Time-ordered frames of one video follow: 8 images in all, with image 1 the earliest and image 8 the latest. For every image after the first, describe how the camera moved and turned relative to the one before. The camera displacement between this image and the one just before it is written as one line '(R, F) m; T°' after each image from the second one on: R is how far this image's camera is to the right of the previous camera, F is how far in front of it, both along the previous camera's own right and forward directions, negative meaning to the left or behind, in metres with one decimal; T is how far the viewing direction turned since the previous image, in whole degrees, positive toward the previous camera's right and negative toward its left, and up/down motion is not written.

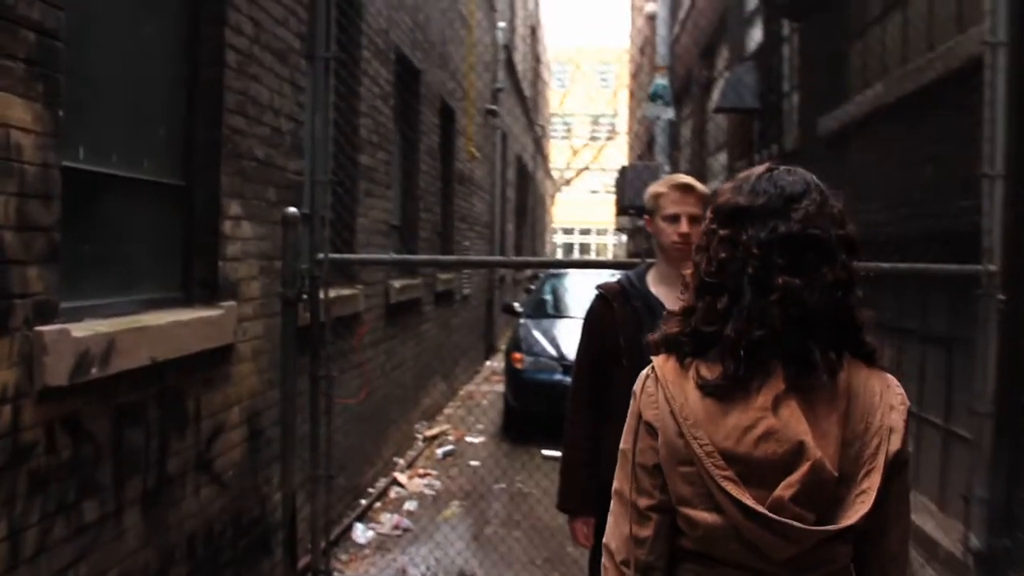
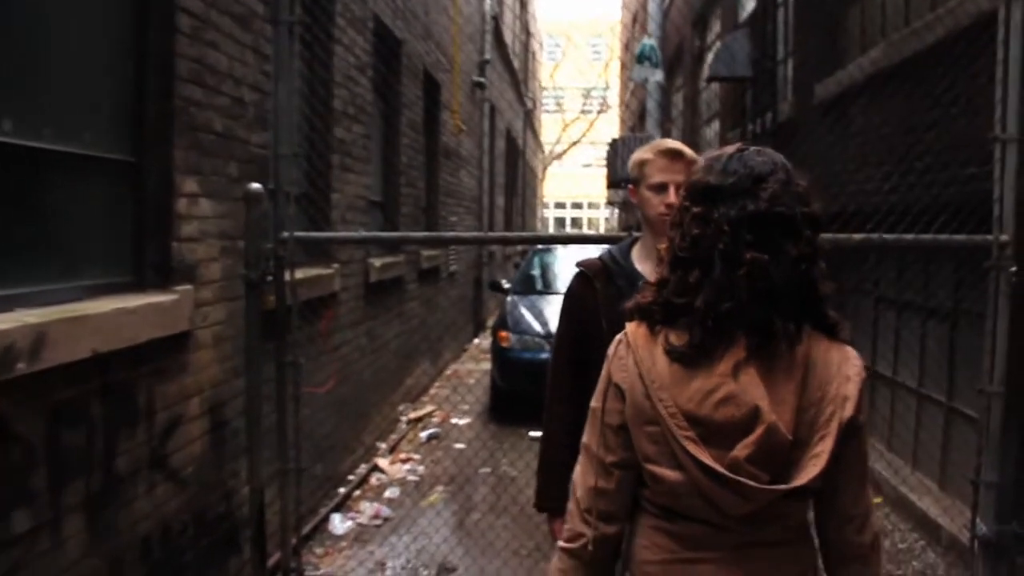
(+0.1, +0.3) m; 0°
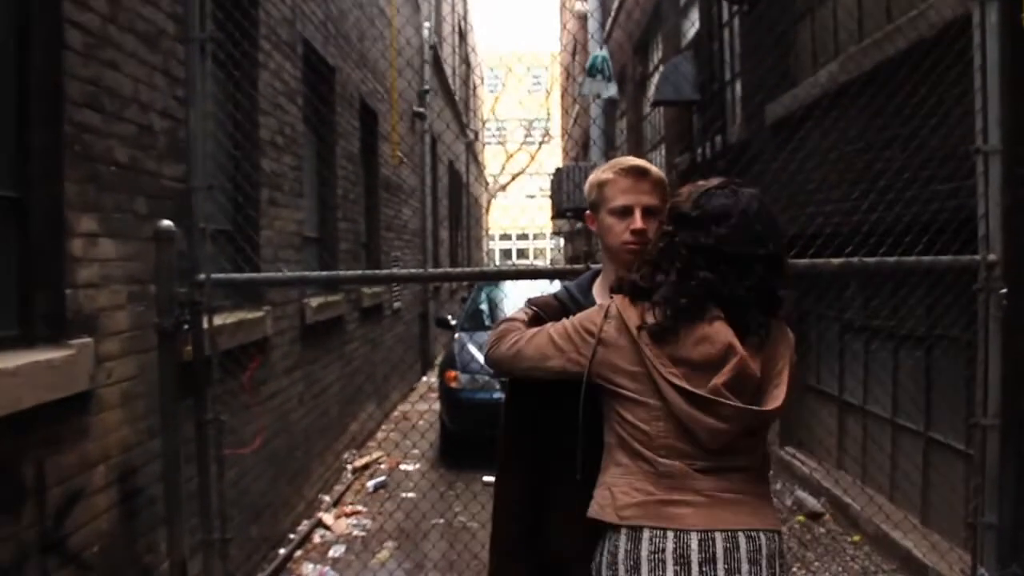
(0.0, +0.5) m; +3°
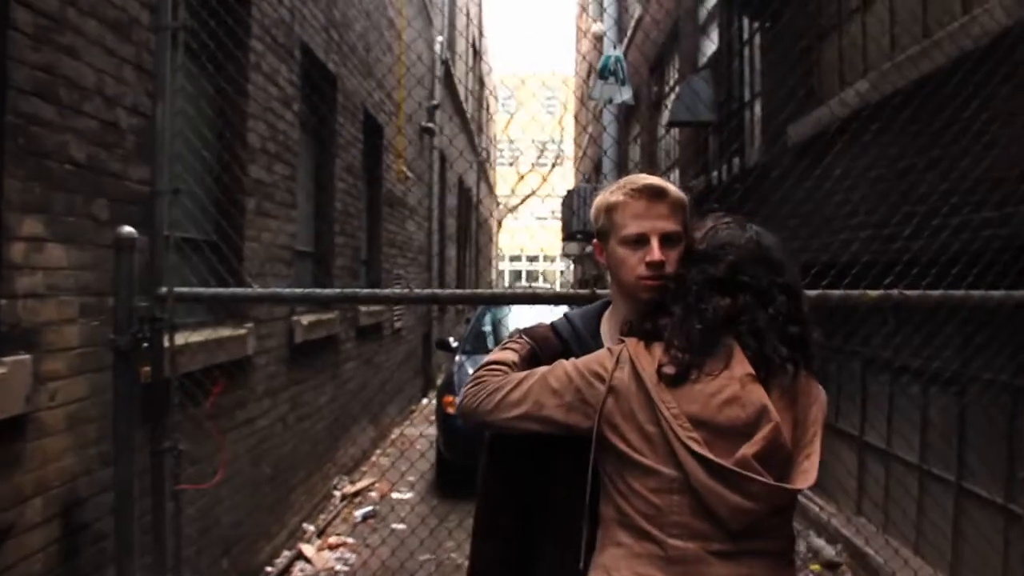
(+0.1, +0.4) m; -1°
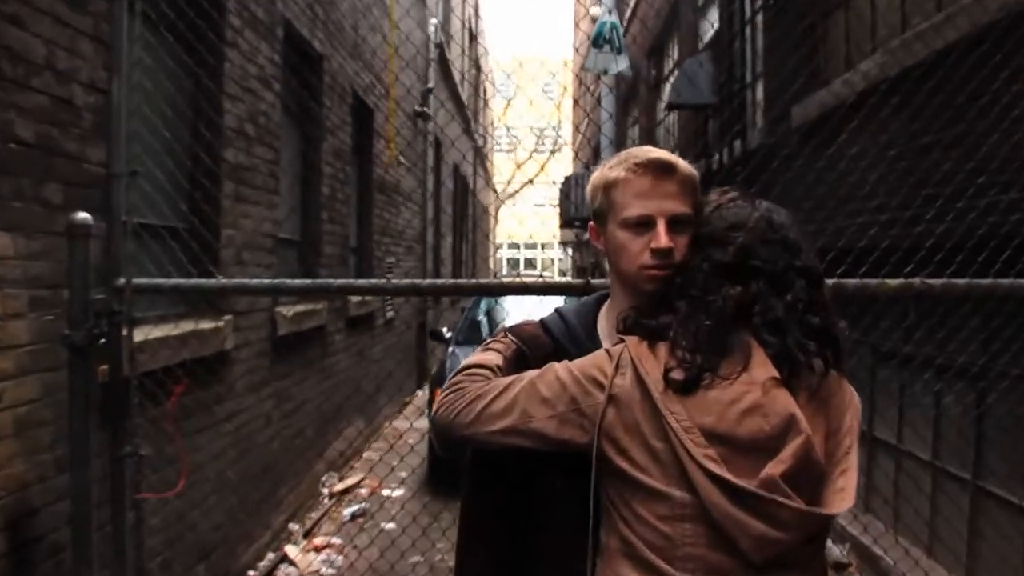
(0.0, +0.3) m; 0°
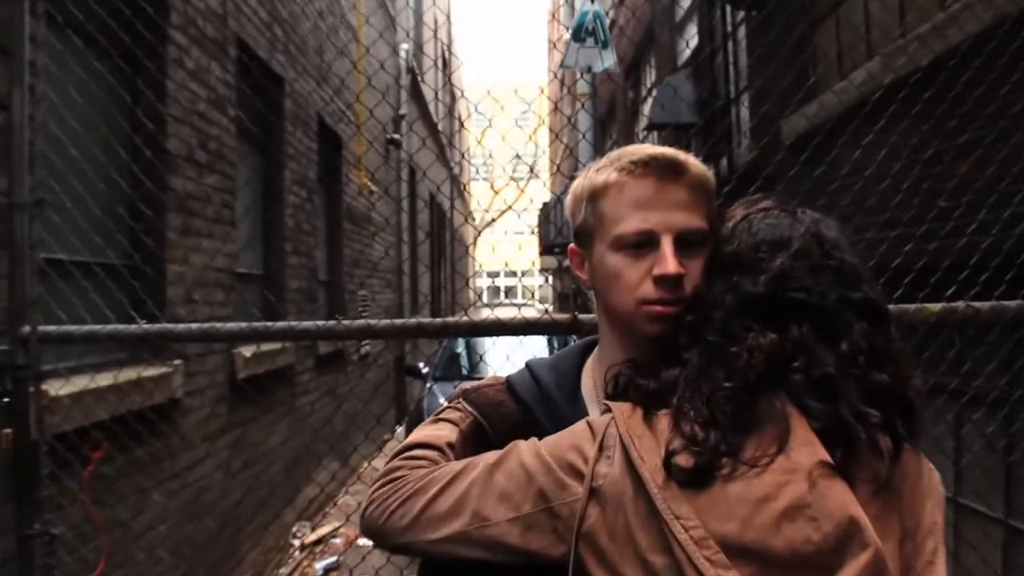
(0.0, +0.5) m; +1°
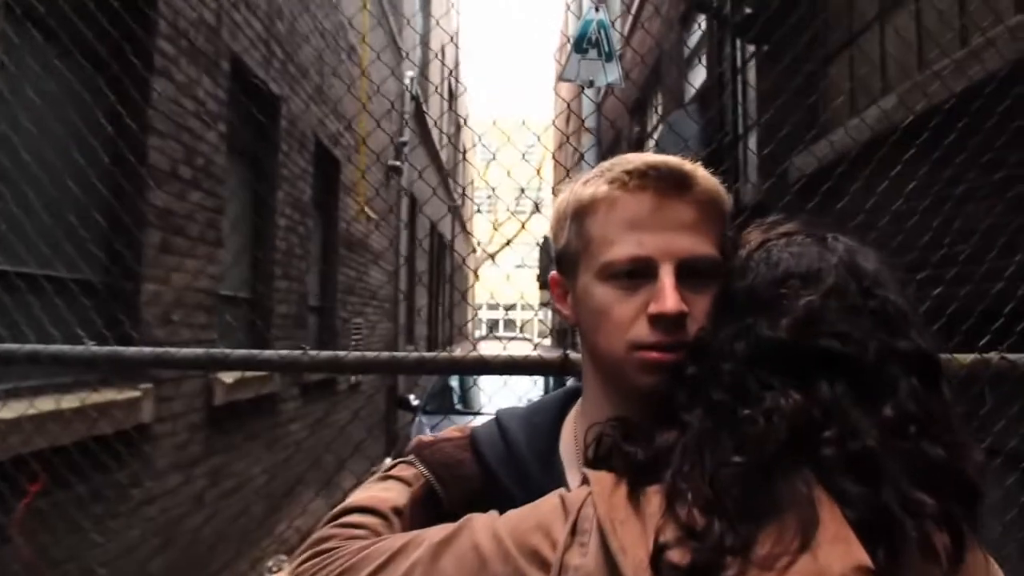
(0.0, +0.3) m; 0°
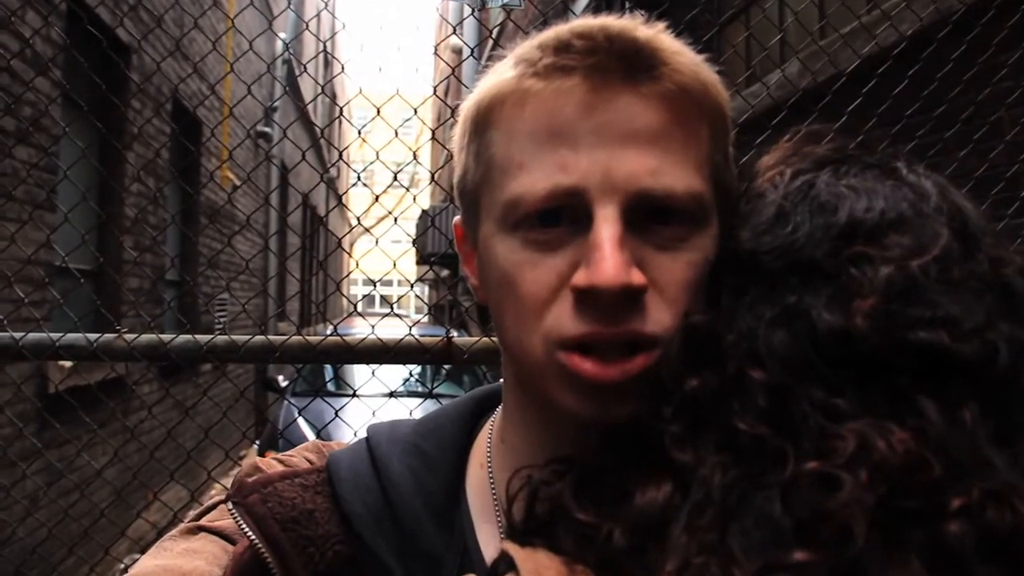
(0.0, +0.5) m; +7°
